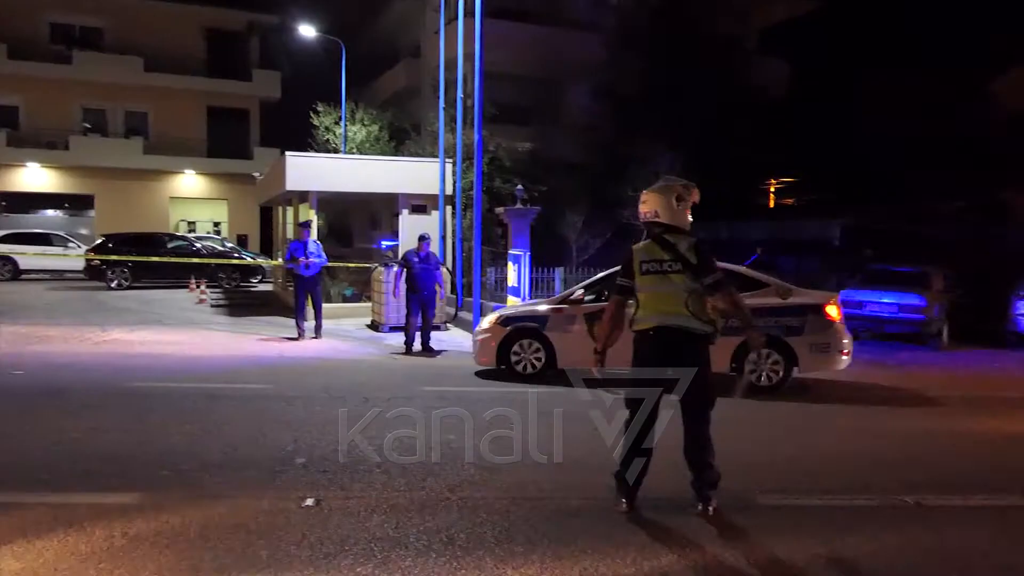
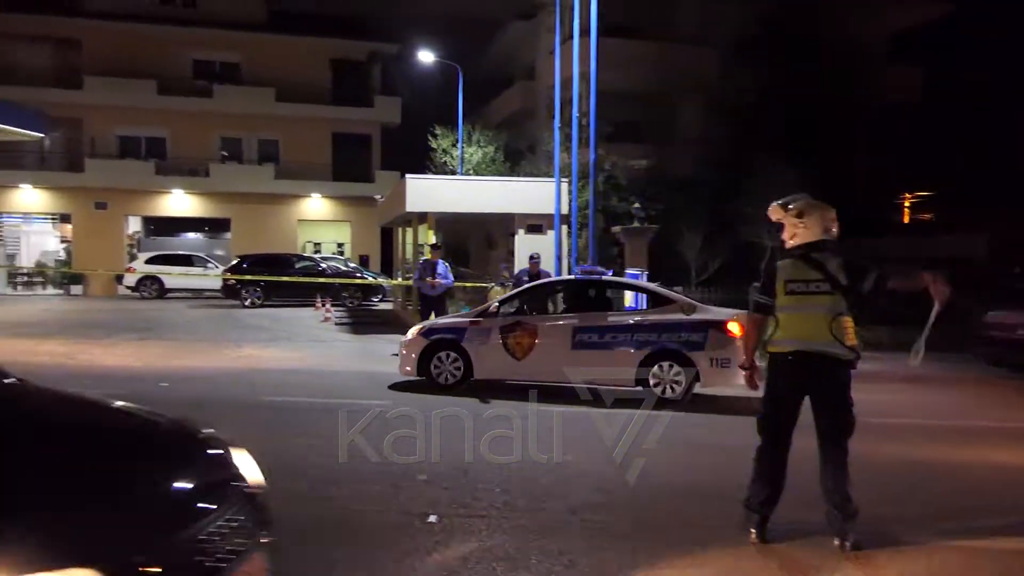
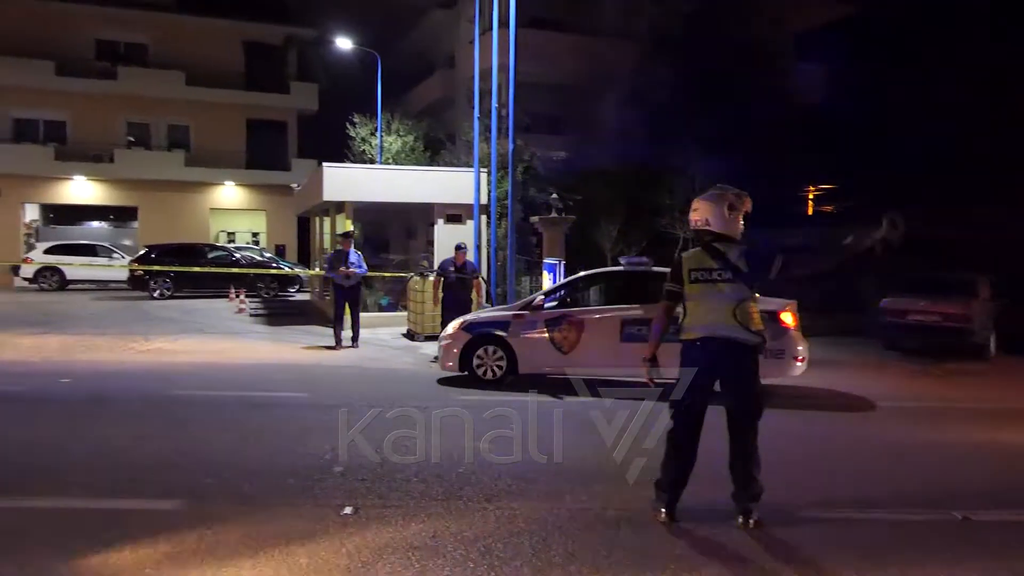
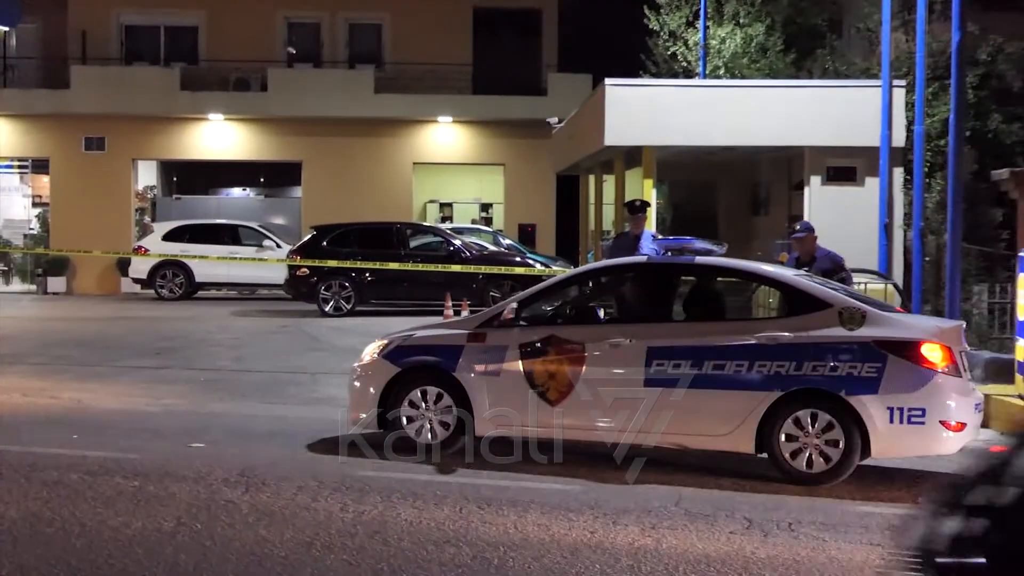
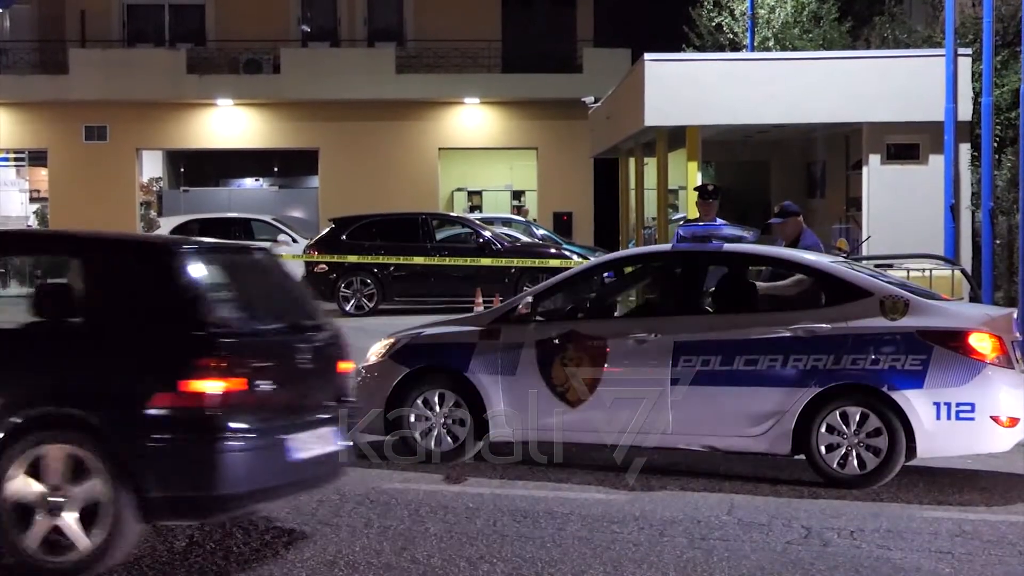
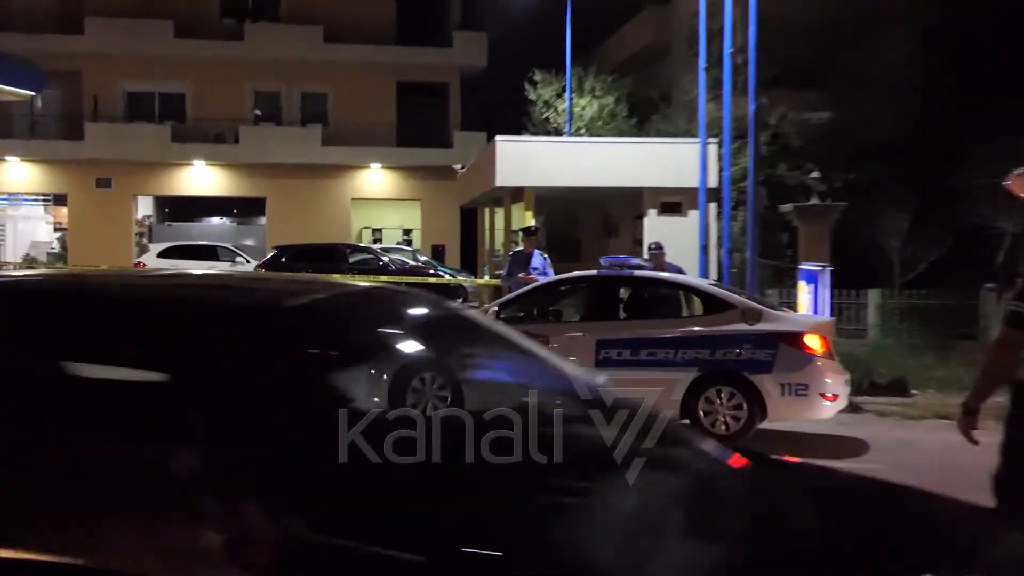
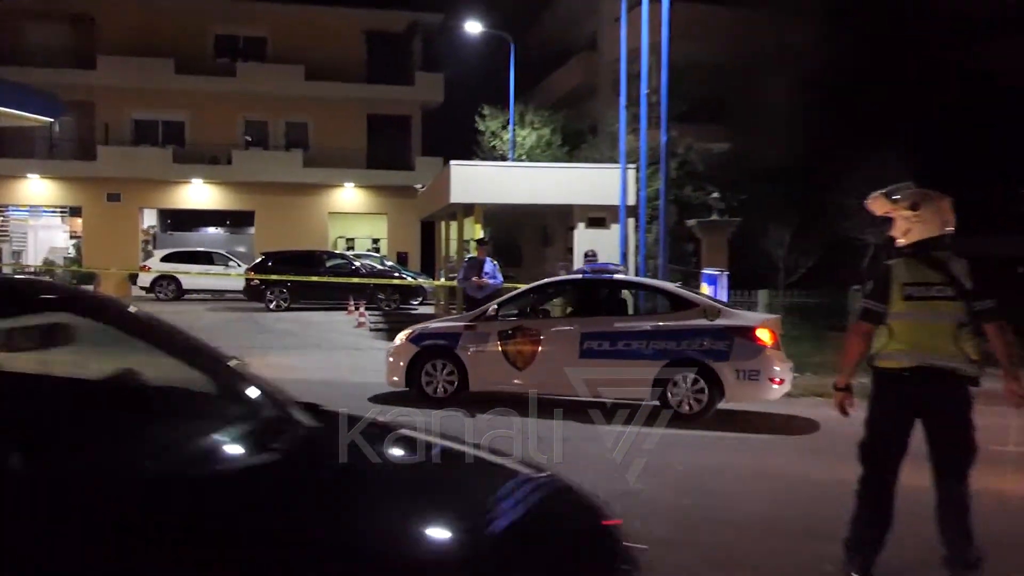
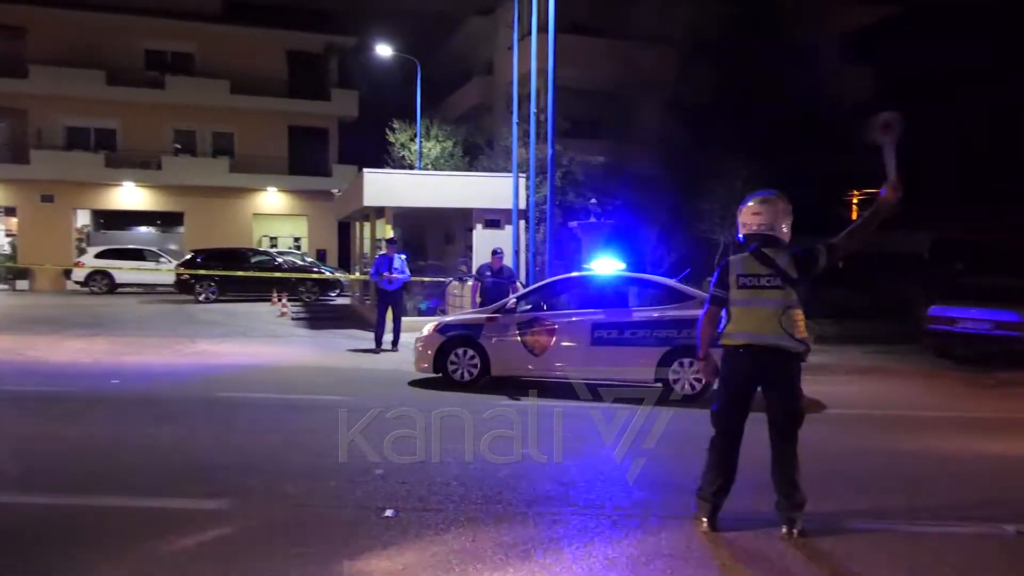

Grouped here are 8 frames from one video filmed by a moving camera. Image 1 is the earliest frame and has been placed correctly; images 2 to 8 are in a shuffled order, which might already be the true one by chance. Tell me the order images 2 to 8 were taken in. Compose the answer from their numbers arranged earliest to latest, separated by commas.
3, 8, 2, 7, 6, 4, 5
